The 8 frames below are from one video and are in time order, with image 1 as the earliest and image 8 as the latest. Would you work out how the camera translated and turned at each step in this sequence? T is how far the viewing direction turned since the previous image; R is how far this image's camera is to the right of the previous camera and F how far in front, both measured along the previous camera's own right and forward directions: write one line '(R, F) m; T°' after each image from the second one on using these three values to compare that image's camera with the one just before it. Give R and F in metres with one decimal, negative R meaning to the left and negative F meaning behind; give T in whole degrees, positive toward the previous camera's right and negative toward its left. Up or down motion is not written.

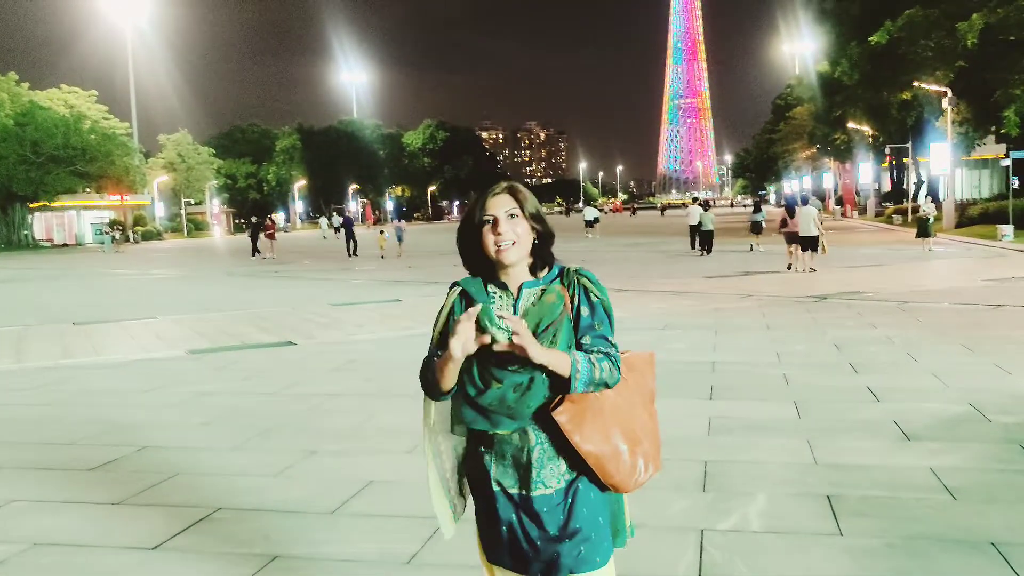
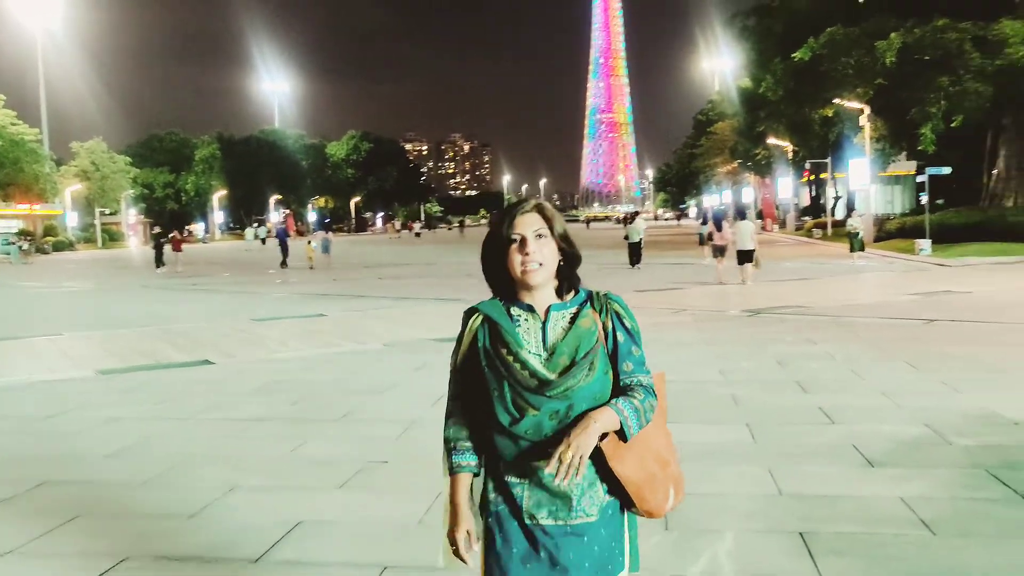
(-0.1, +0.5) m; +4°
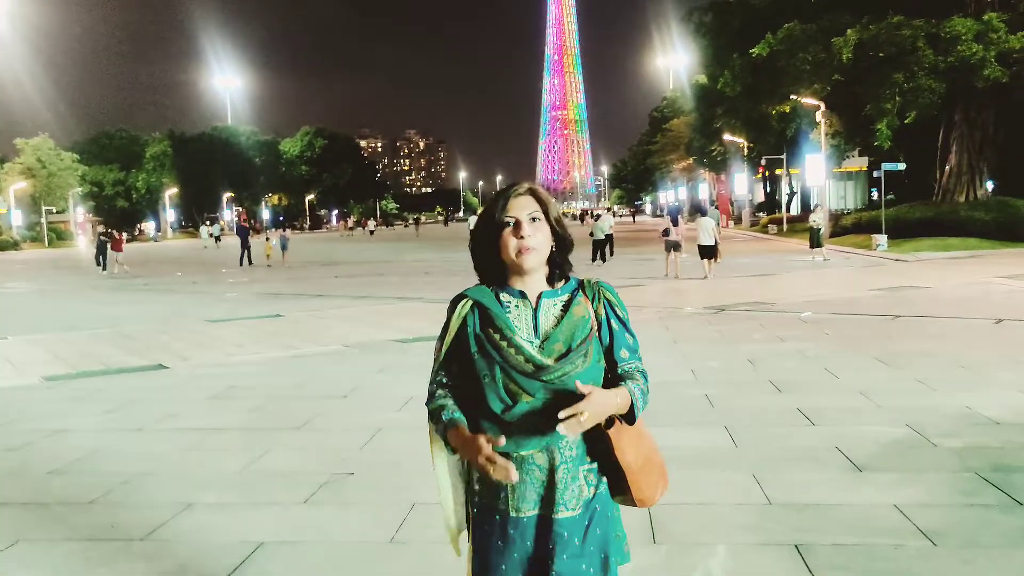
(-0.1, +0.3) m; +3°
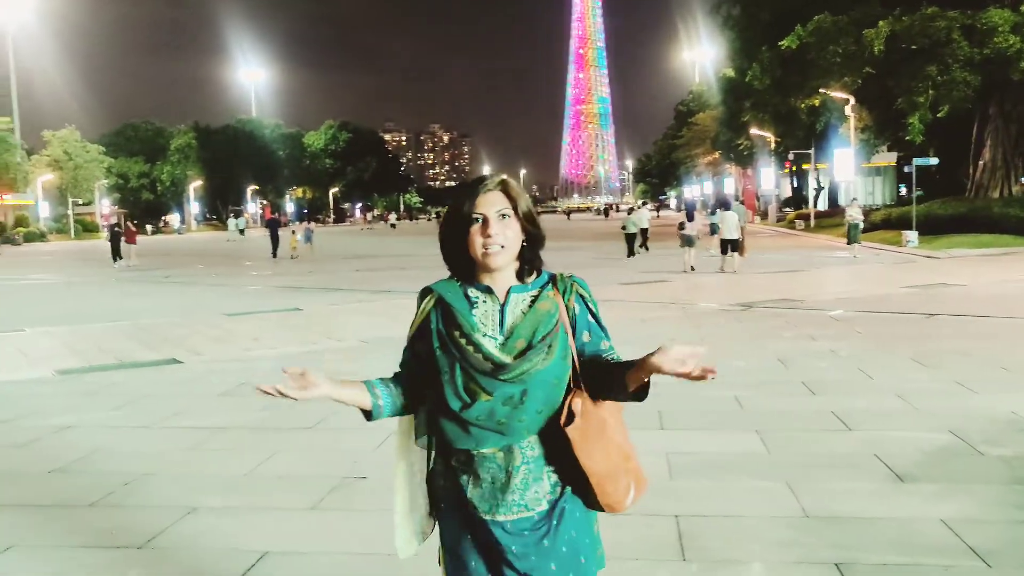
(0.0, +0.3) m; -1°
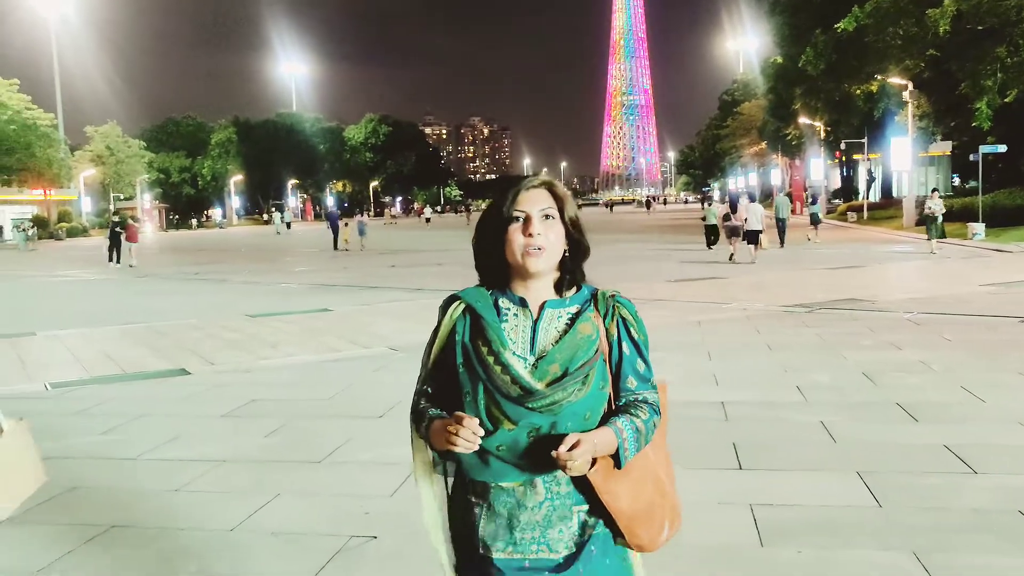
(0.0, +1.1) m; -2°
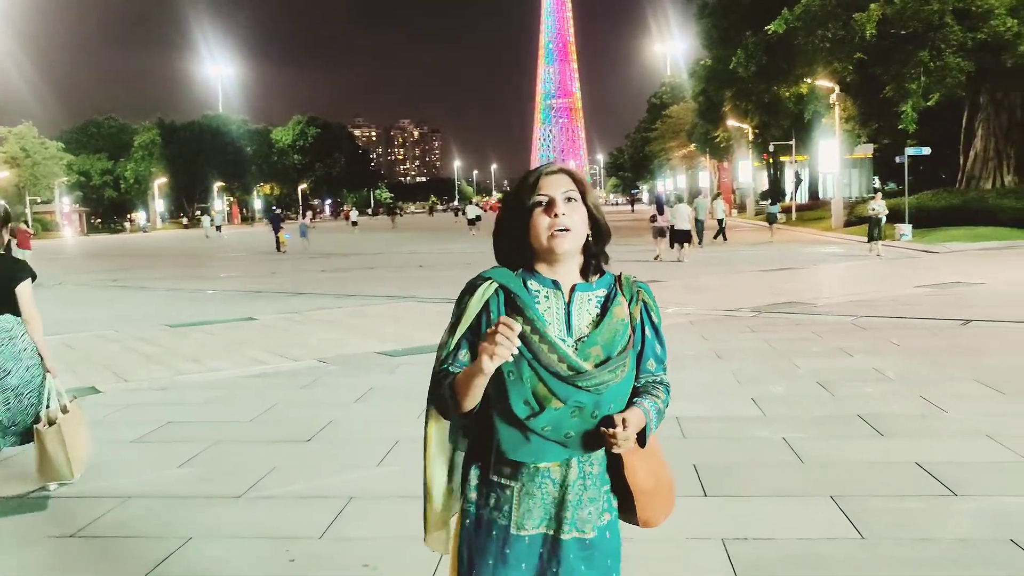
(-0.1, +0.5) m; +4°
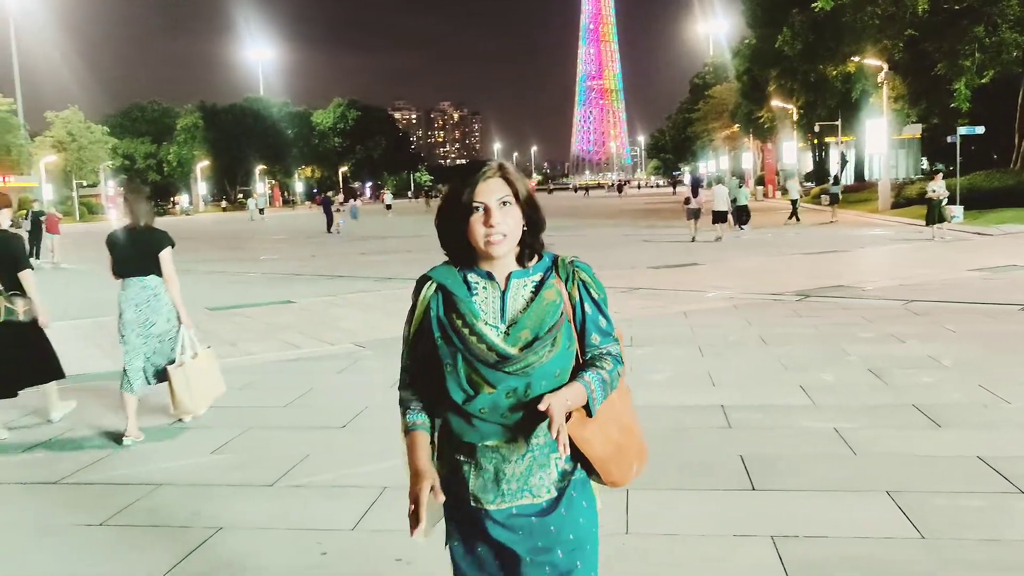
(0.0, +0.2) m; -2°
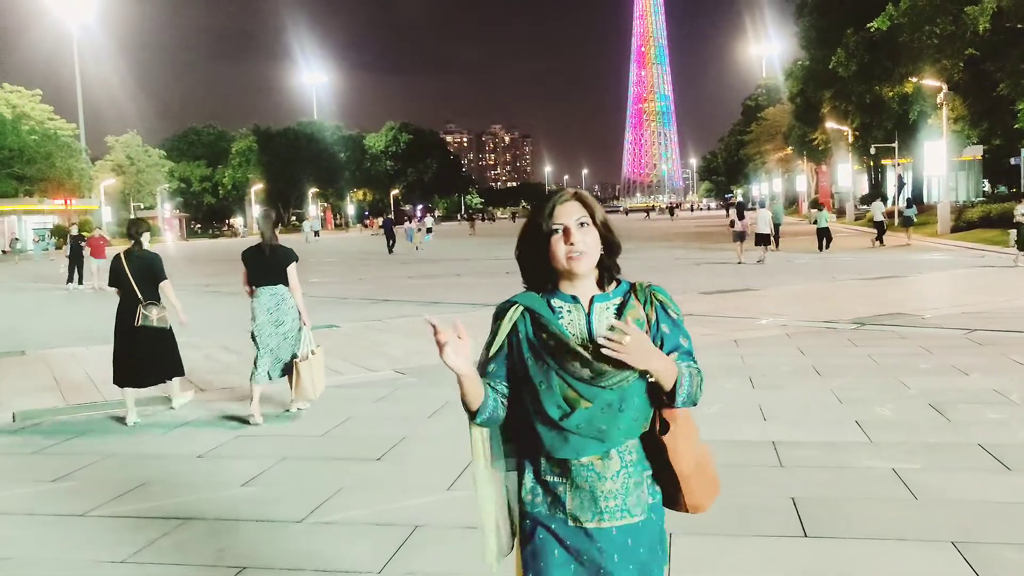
(+0.1, +0.2) m; -3°
